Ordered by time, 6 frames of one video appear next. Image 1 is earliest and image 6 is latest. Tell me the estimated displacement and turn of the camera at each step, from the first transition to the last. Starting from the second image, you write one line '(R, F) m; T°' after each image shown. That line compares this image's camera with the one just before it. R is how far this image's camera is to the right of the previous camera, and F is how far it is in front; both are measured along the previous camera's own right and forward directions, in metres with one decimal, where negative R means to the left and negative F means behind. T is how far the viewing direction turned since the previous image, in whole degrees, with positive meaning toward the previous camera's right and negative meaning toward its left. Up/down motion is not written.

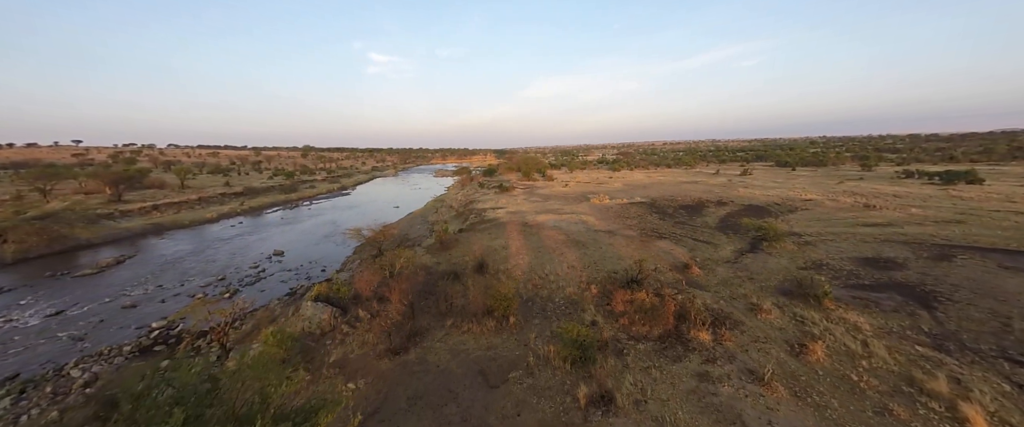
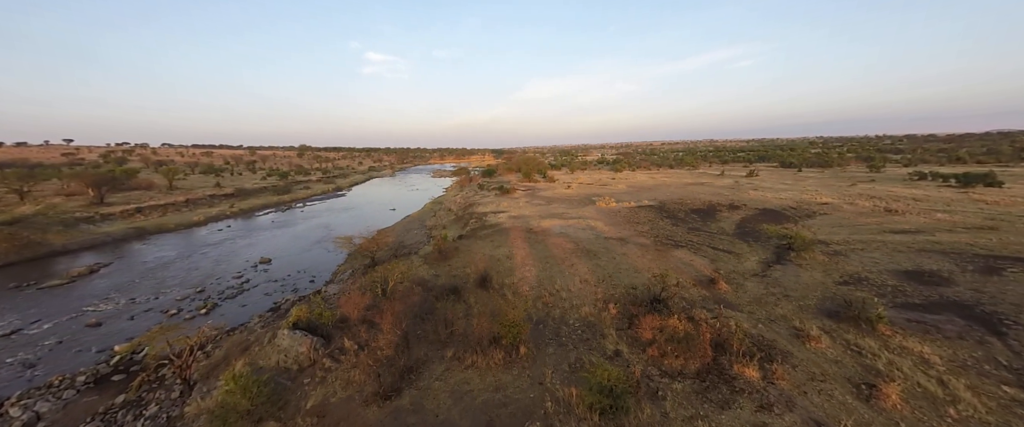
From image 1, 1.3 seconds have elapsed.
(-0.3, +1.0) m; 0°
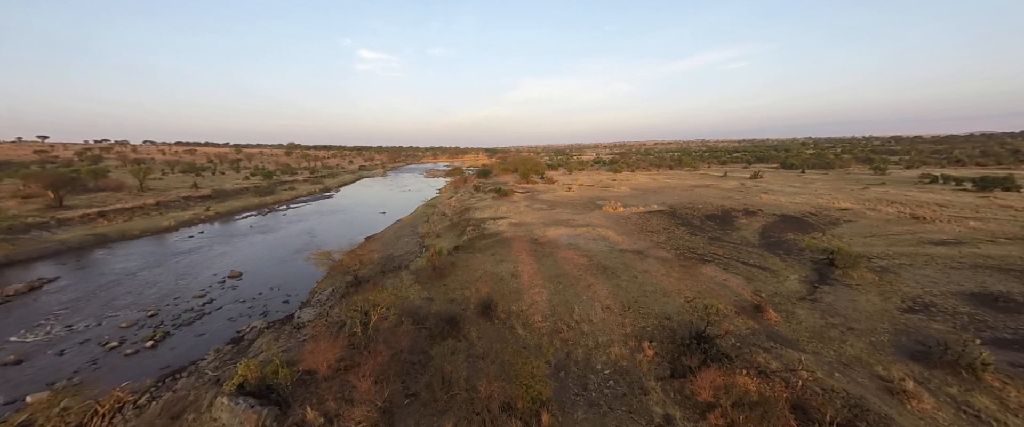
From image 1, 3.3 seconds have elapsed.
(-0.4, +1.5) m; +1°
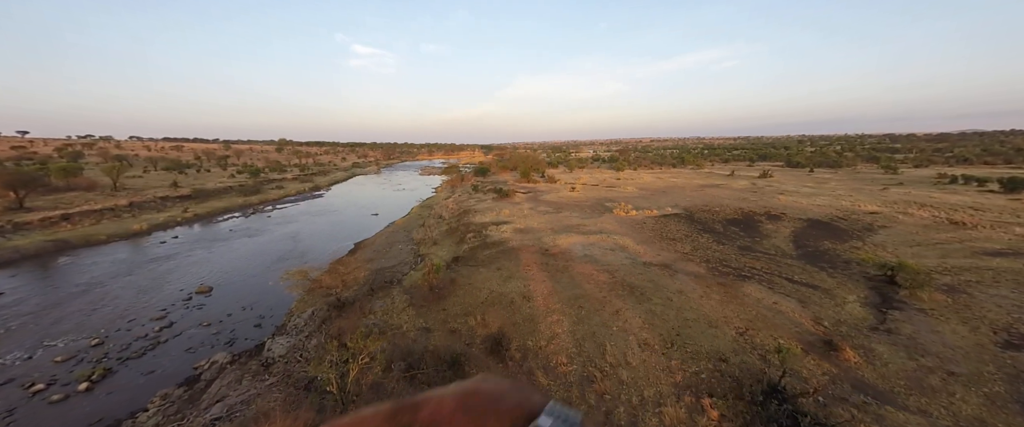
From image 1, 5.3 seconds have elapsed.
(-0.4, +1.5) m; +1°
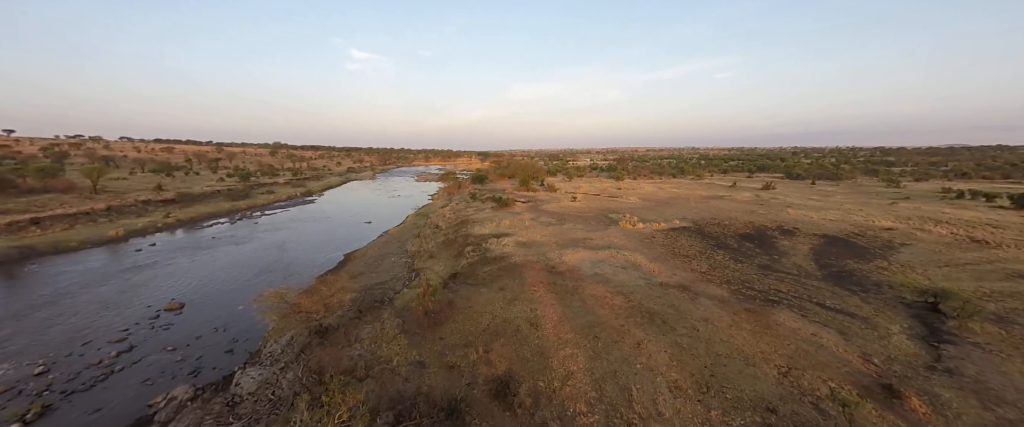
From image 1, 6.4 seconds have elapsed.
(-0.3, +0.9) m; +1°
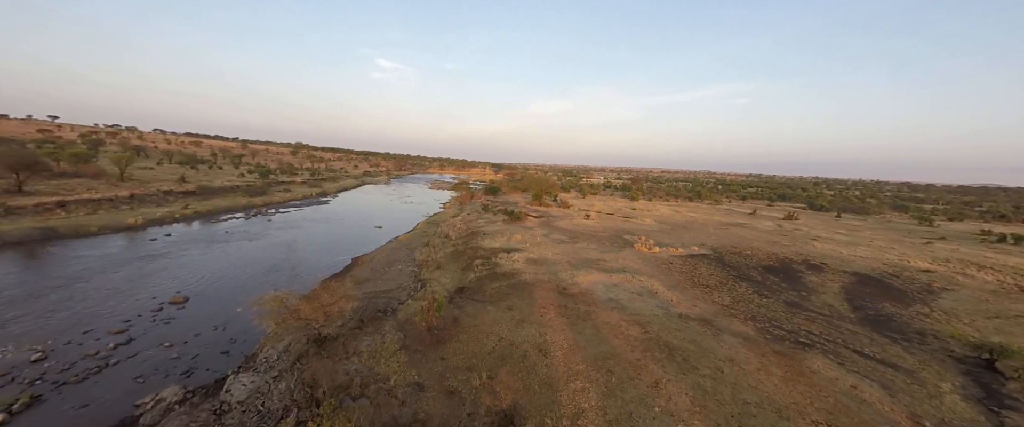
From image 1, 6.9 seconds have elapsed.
(-0.1, +0.4) m; -2°
